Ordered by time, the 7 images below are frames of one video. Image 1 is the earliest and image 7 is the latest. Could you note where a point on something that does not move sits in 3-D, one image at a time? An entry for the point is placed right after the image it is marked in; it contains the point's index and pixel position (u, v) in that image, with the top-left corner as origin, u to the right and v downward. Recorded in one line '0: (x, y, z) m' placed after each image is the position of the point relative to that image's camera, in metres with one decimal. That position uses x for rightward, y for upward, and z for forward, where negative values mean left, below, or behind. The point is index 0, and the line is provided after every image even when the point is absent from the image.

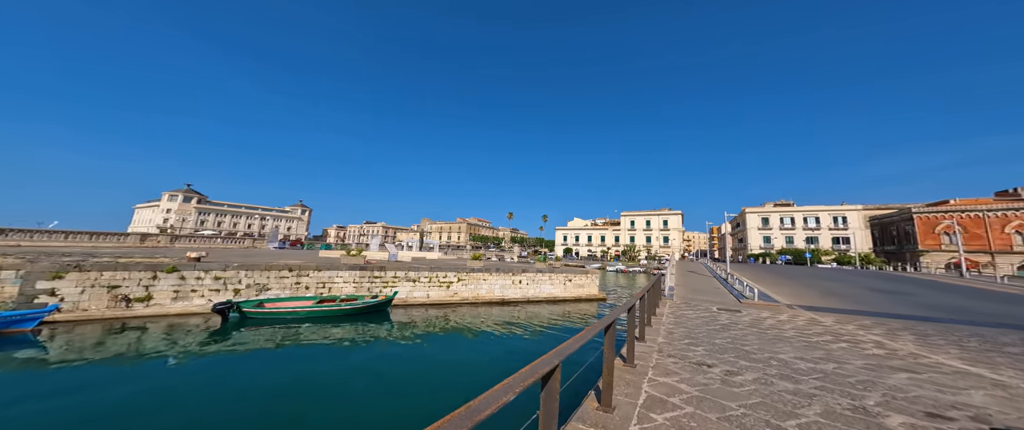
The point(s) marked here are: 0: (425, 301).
0: (-5.1, -4.8, +16.0) m
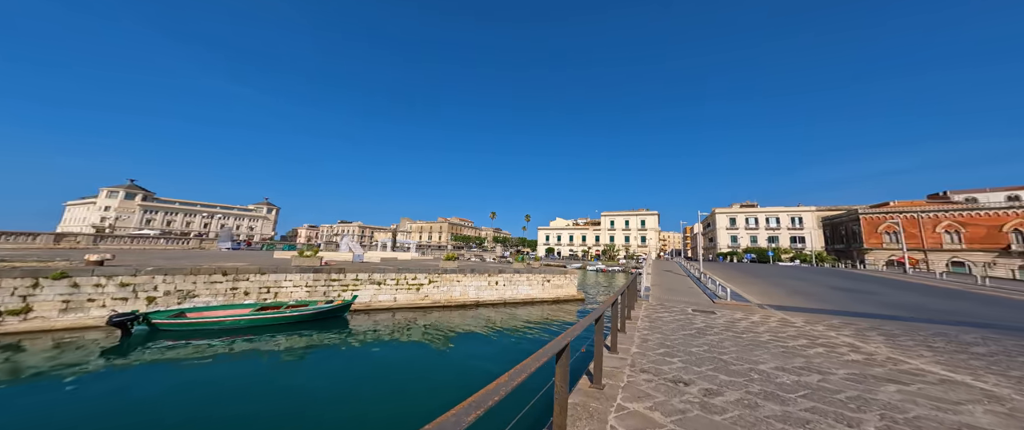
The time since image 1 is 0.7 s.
0: (-6.5, -4.7, +15.0) m
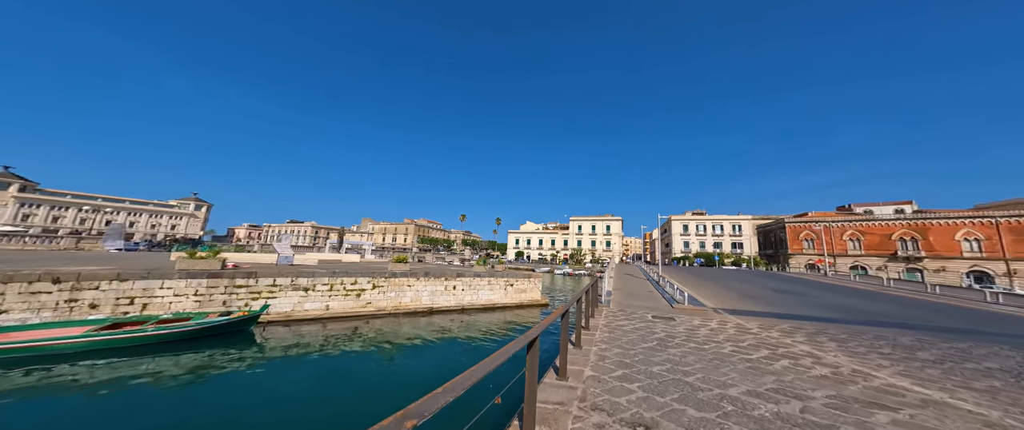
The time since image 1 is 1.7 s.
0: (-8.6, -4.6, +13.2) m
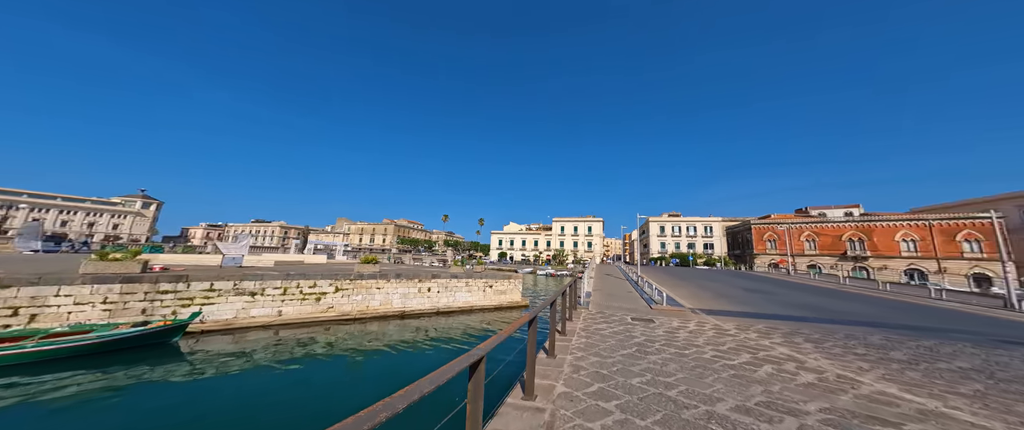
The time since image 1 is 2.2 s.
0: (-9.7, -4.4, +12.0) m
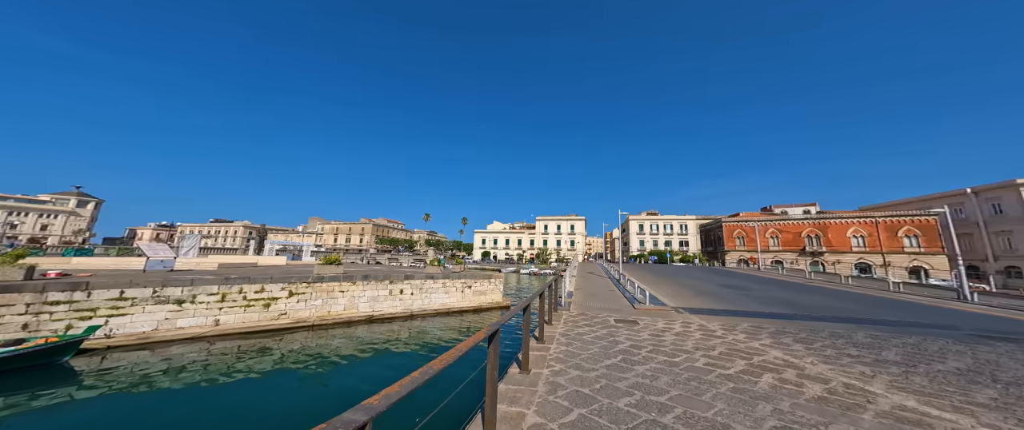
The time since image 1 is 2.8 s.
0: (-10.5, -4.3, +10.6) m
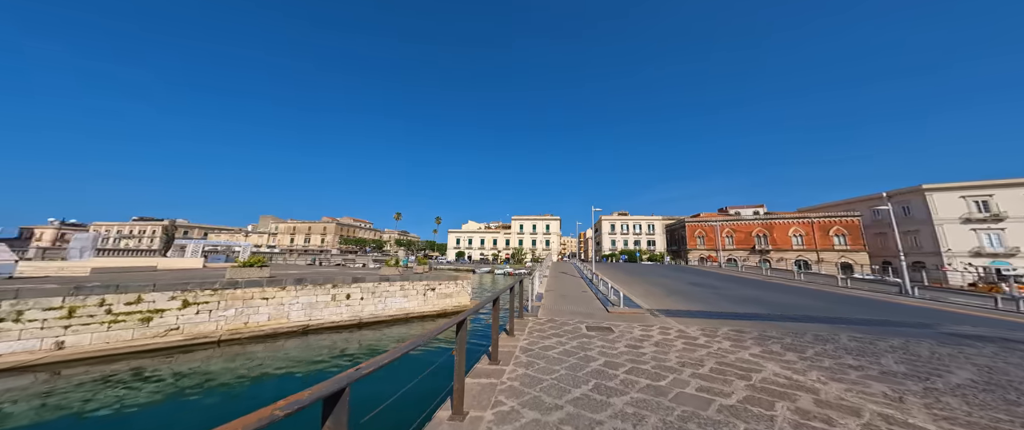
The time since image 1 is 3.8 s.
0: (-11.8, -4.0, +8.2) m
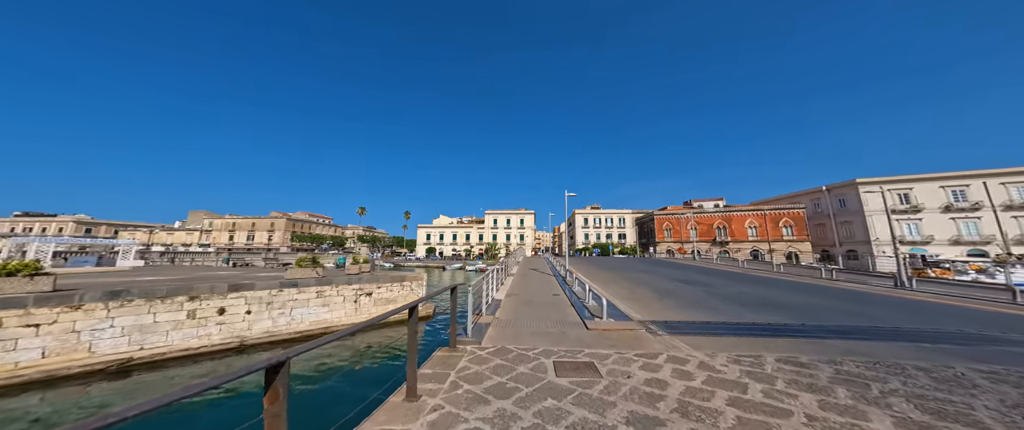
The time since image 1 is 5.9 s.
0: (-13.2, -3.4, +3.6) m
